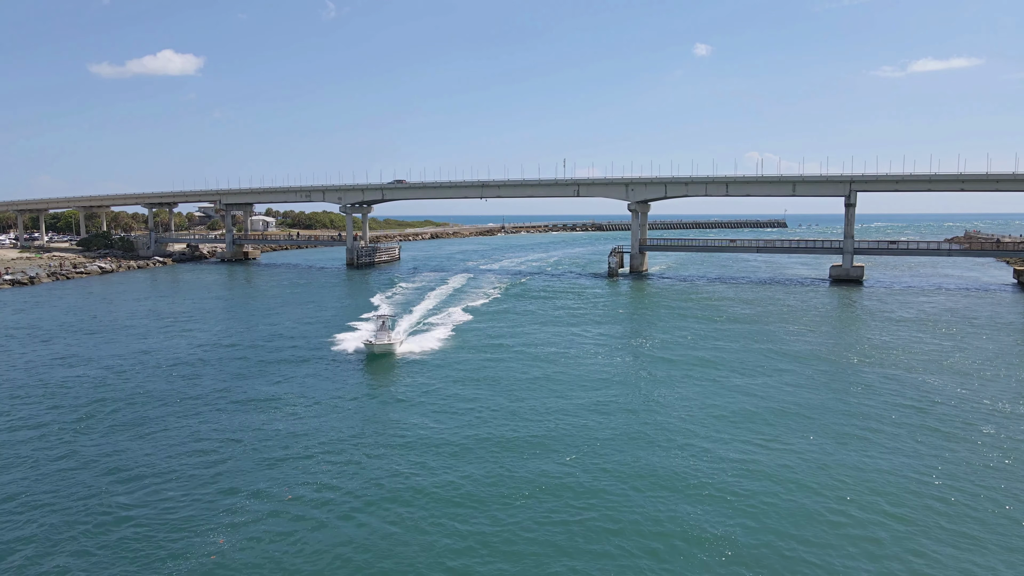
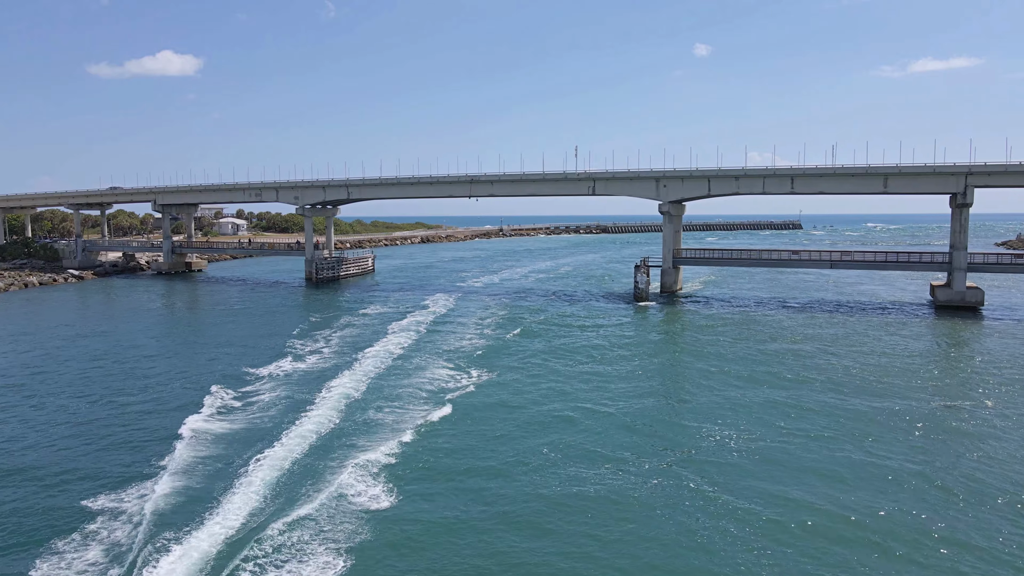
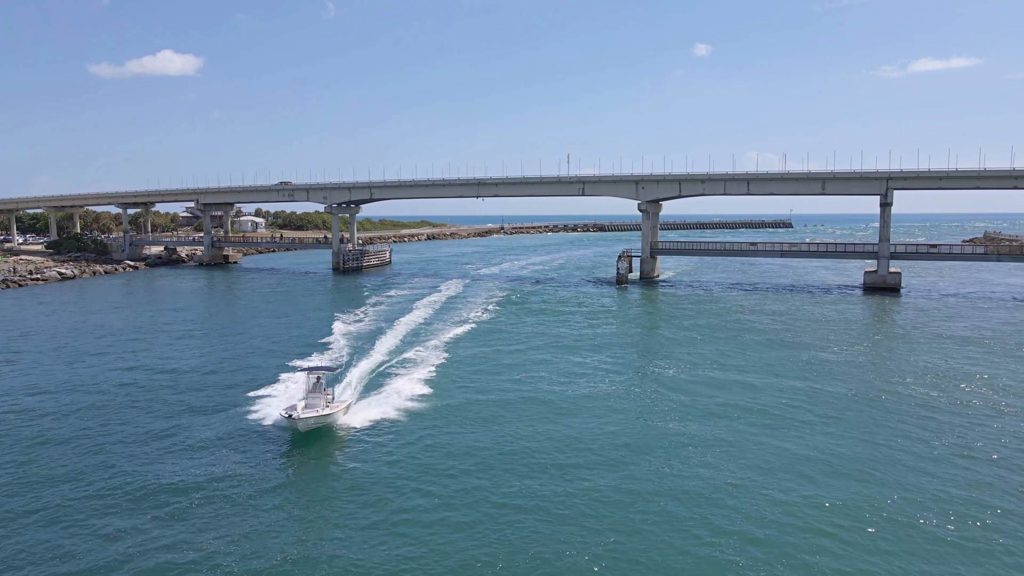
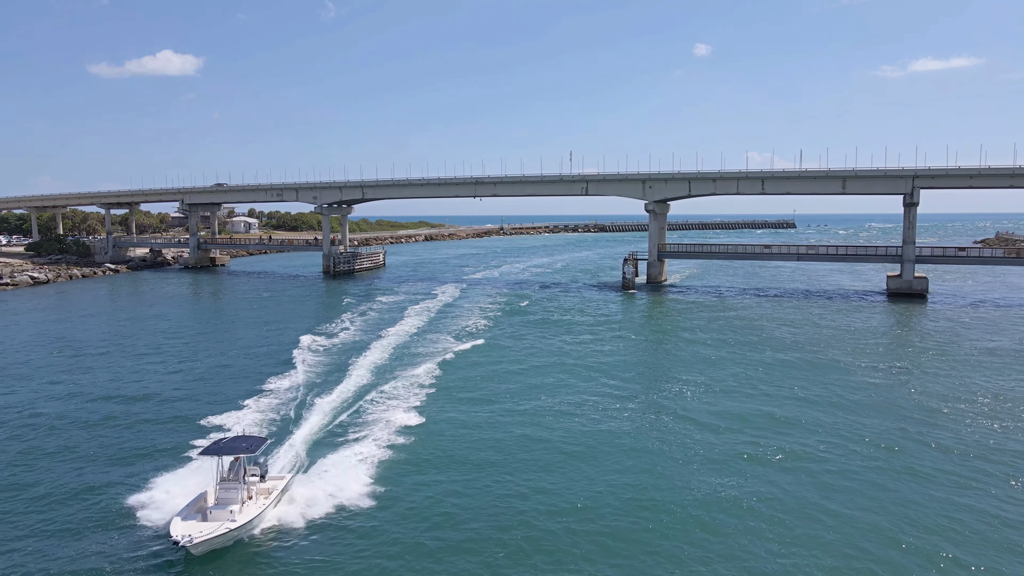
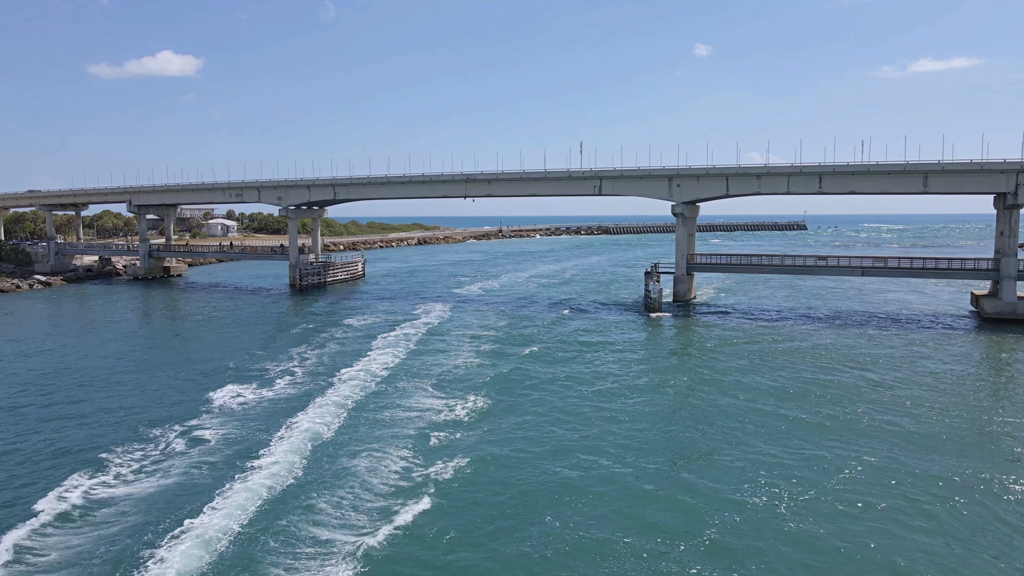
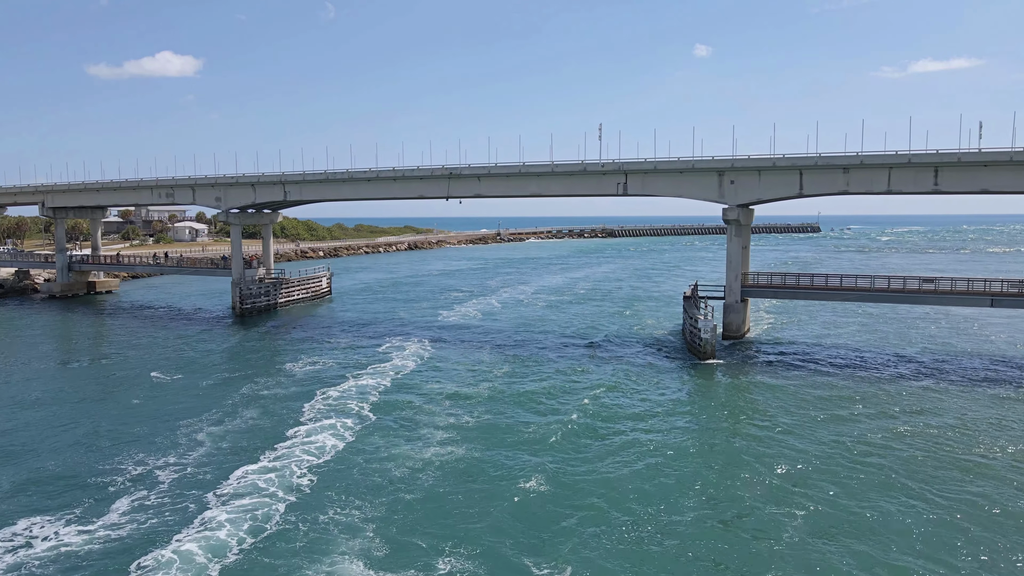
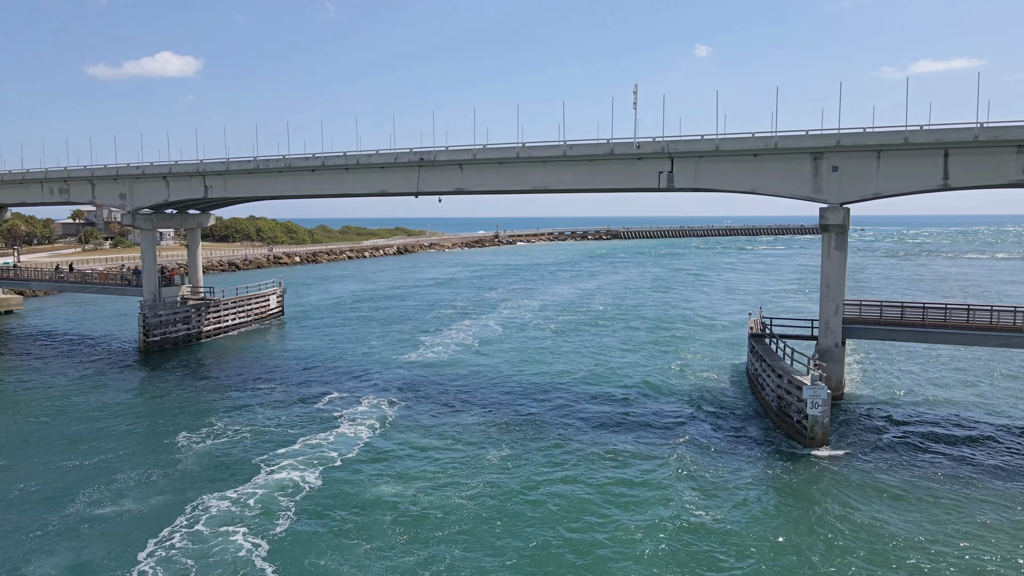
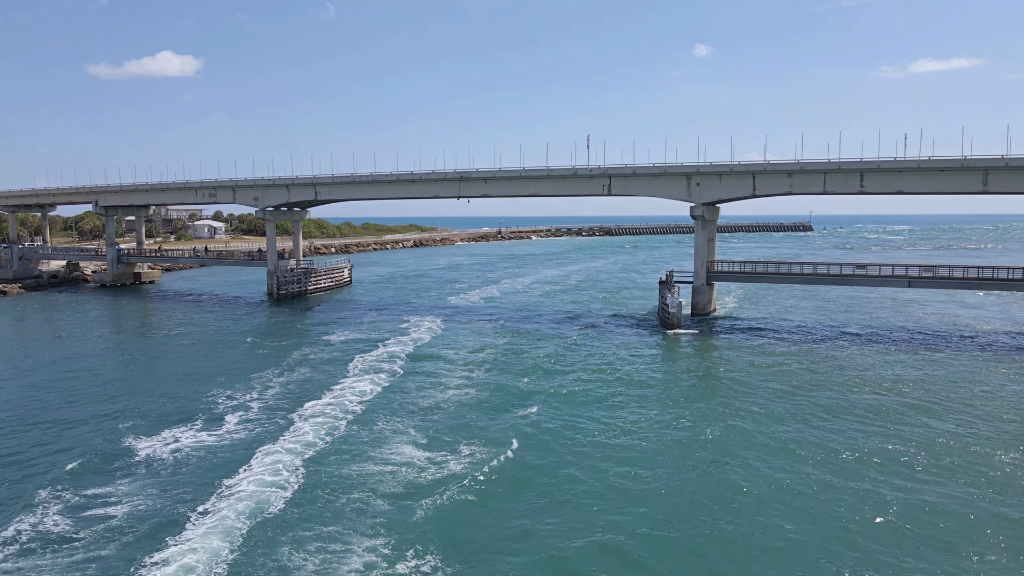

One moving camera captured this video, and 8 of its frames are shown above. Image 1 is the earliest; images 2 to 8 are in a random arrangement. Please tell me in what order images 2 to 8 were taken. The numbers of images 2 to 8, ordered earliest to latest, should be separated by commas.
3, 4, 2, 5, 8, 6, 7
